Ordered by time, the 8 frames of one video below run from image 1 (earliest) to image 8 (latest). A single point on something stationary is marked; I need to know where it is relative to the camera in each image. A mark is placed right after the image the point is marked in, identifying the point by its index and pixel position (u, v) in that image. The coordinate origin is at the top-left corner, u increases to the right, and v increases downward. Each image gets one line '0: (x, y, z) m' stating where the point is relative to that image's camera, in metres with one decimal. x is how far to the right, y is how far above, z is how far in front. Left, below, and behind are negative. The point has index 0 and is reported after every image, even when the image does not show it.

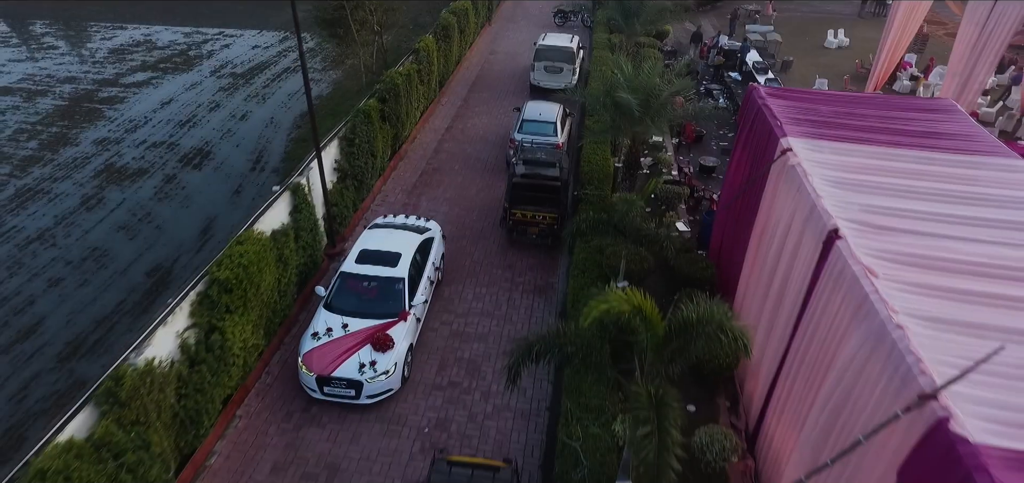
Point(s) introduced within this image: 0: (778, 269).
0: (+3.9, -0.4, +7.8) m
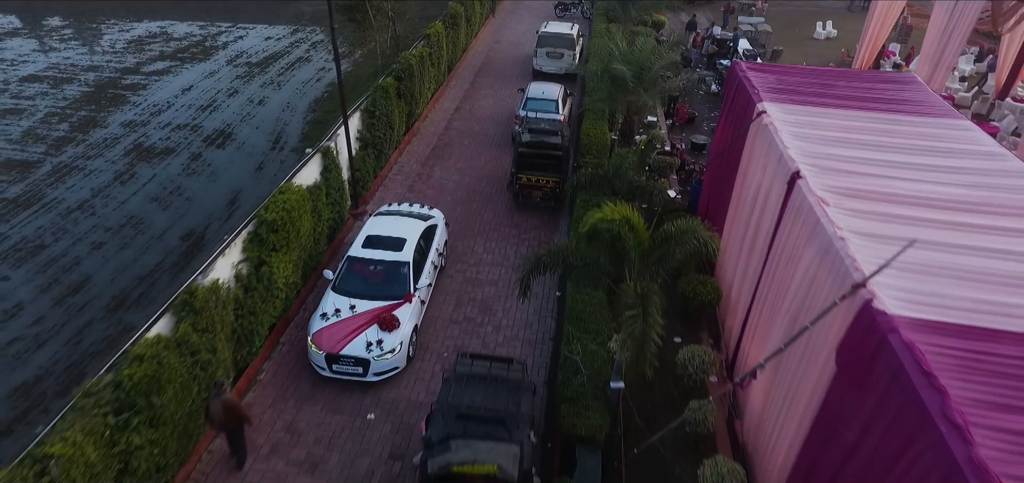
0: (+4.0, +0.5, +8.9) m
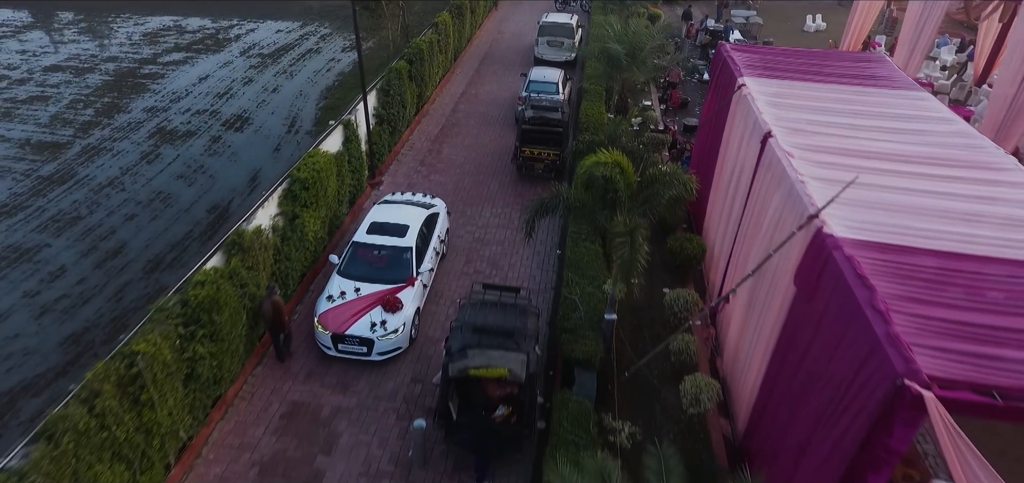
0: (+4.1, +1.2, +10.0) m
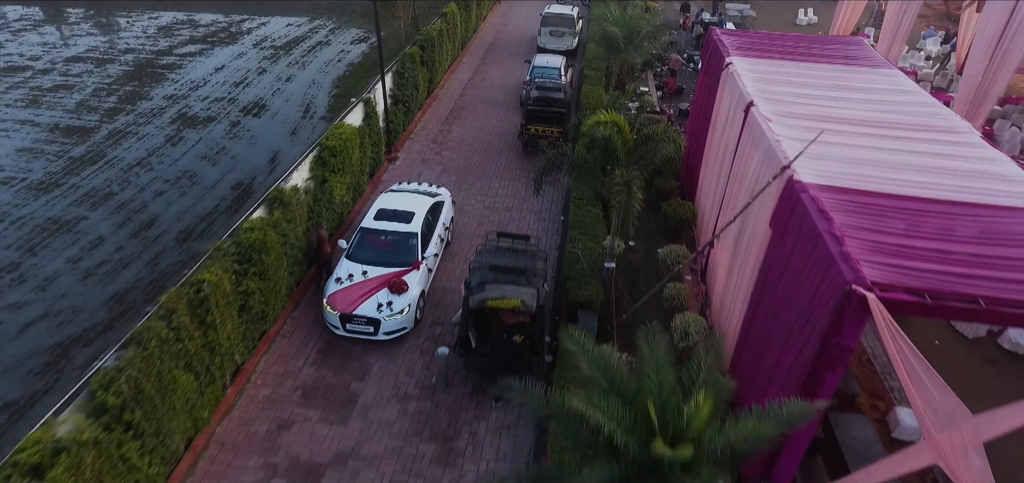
0: (+4.3, +2.0, +11.0) m
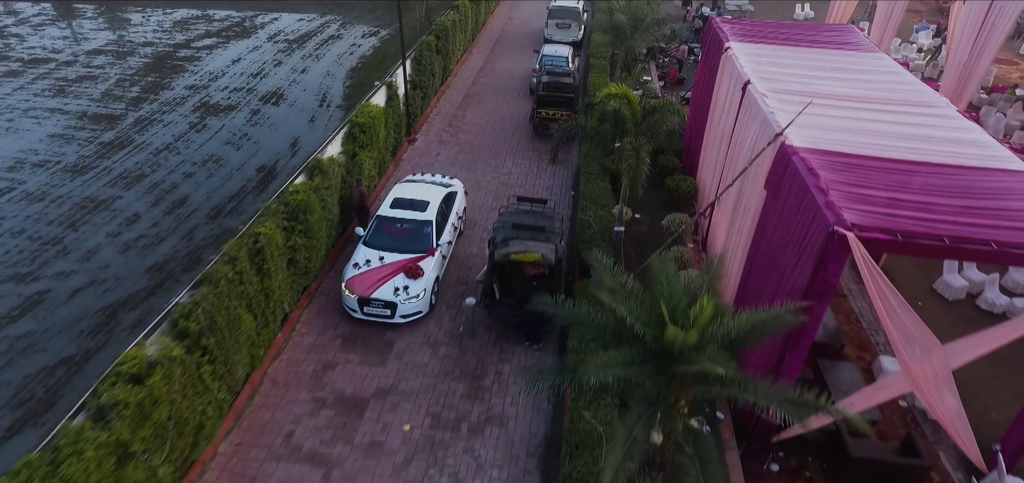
0: (+4.6, +2.6, +11.8) m
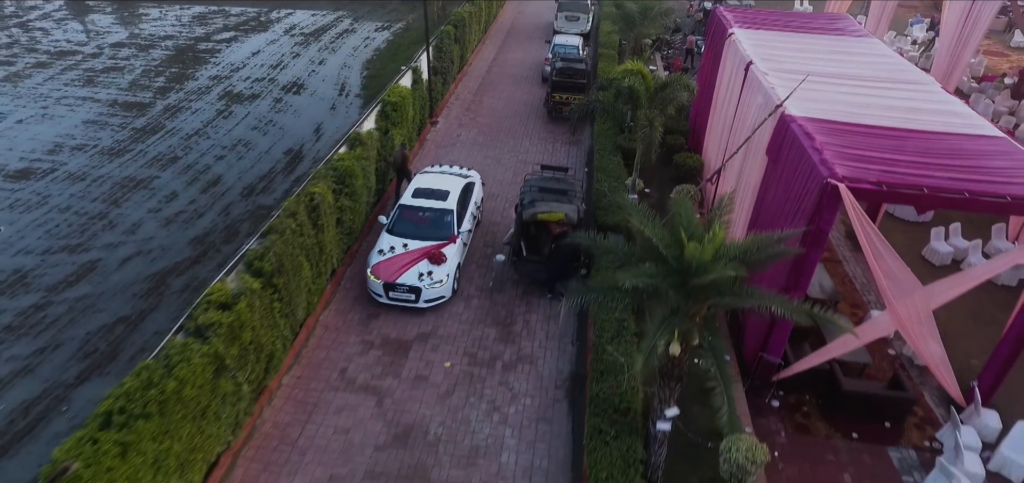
0: (+5.1, +3.3, +12.8) m
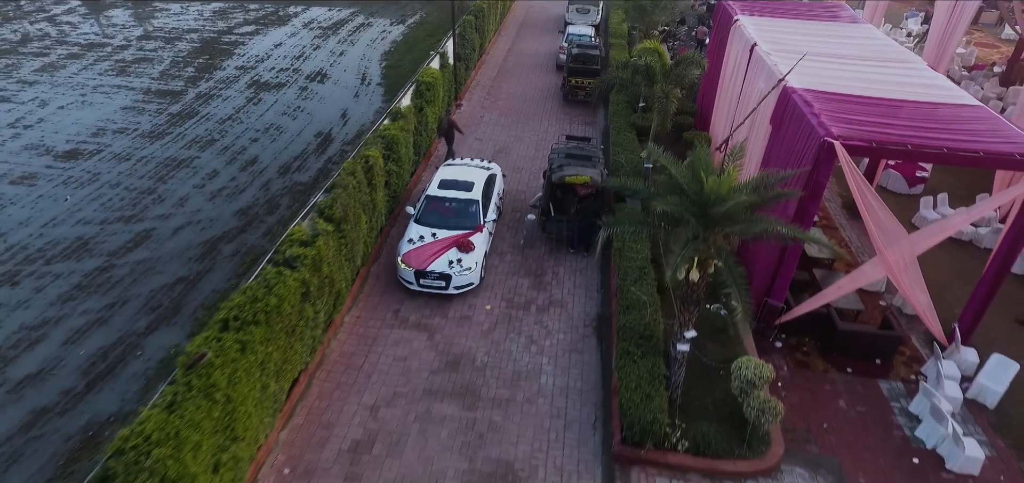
0: (+5.7, +4.1, +13.9) m
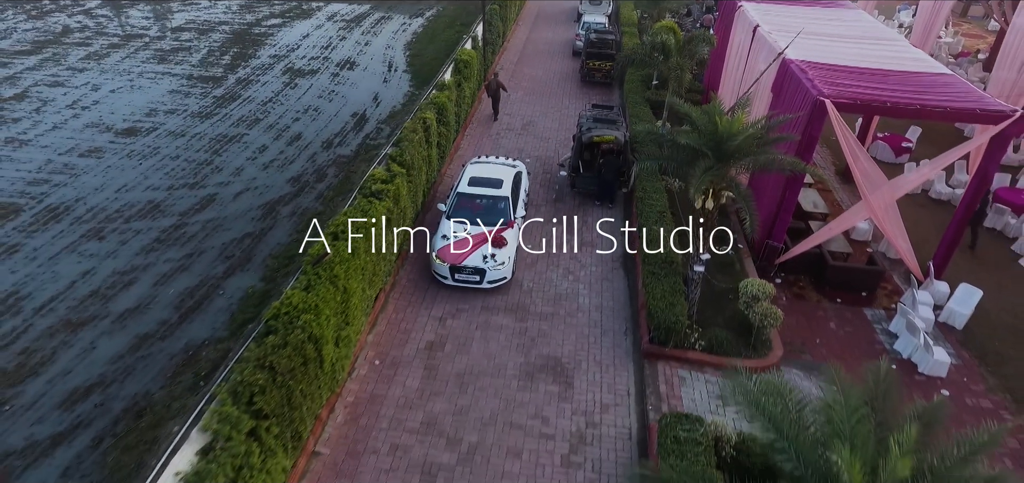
0: (+6.5, +5.3, +15.5) m
